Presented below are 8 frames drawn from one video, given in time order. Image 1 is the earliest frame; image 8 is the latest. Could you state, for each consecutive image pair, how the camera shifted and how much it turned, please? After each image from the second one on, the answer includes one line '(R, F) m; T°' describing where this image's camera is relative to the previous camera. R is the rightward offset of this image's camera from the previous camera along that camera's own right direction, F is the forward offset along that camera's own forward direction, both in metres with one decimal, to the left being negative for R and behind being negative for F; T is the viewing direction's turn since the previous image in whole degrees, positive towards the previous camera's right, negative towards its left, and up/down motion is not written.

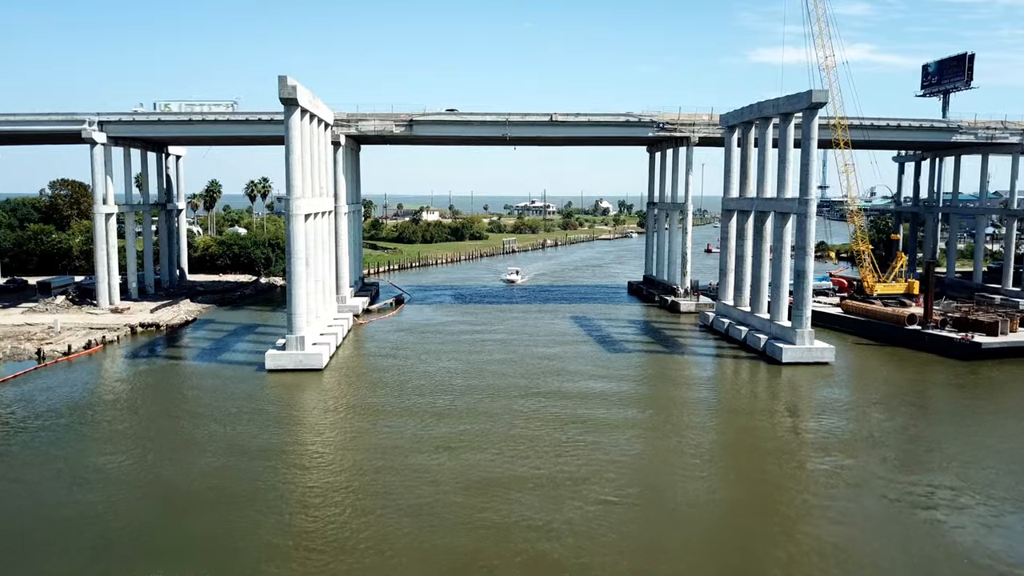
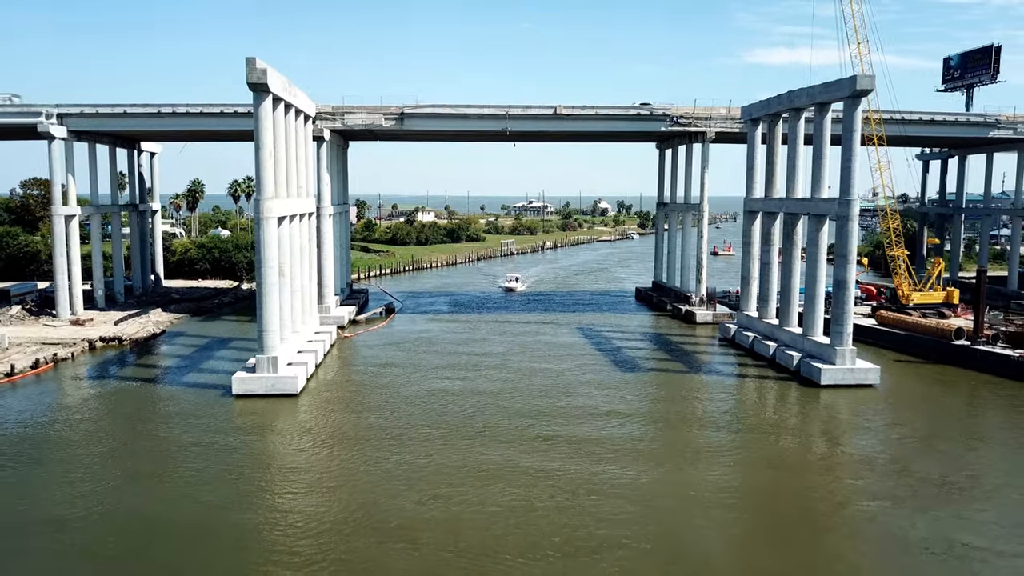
(-0.3, +3.9) m; 0°
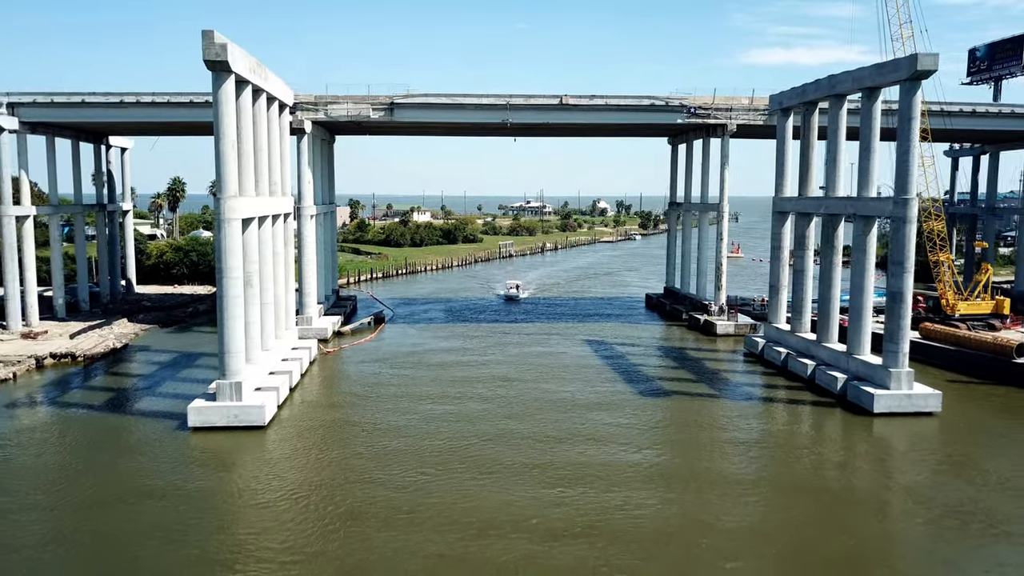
(-0.3, +4.0) m; 0°
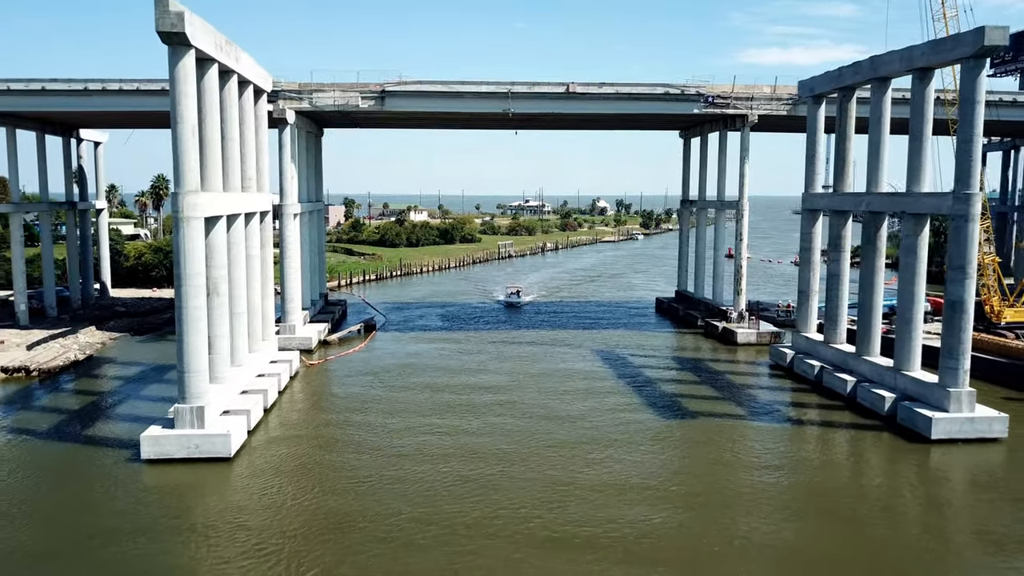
(-0.3, +3.2) m; 0°
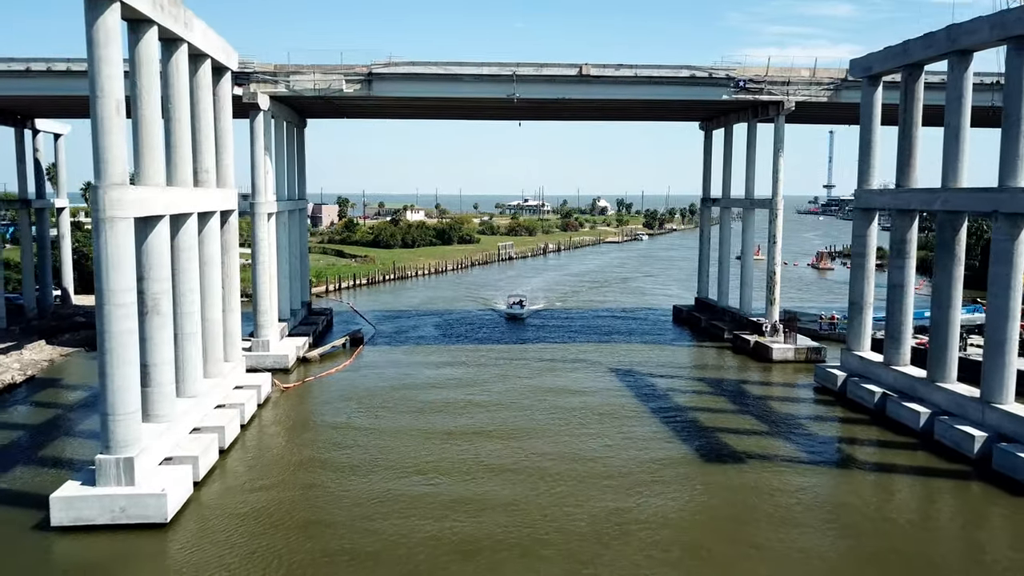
(-0.4, +4.3) m; 0°
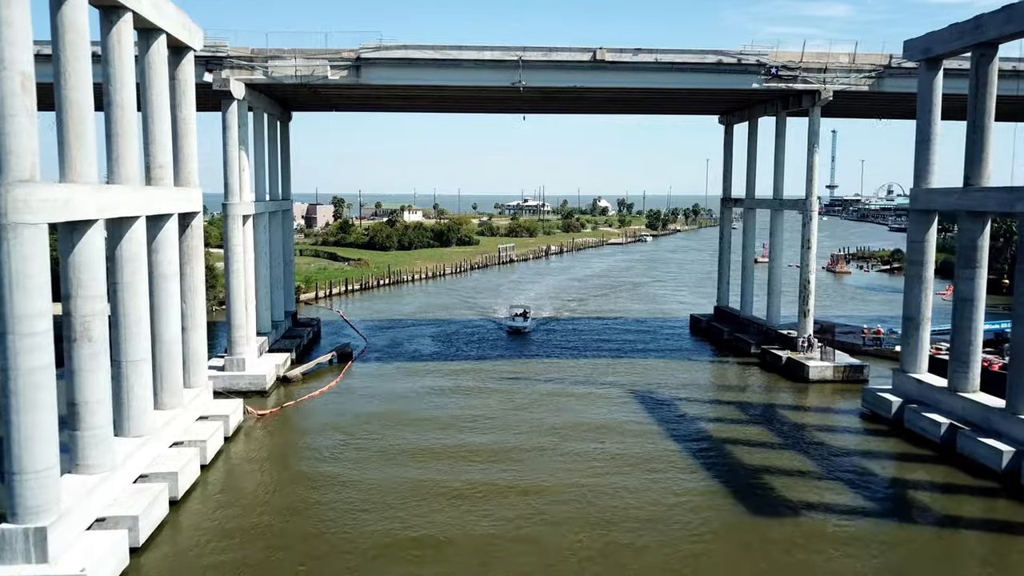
(-0.3, +3.3) m; 0°
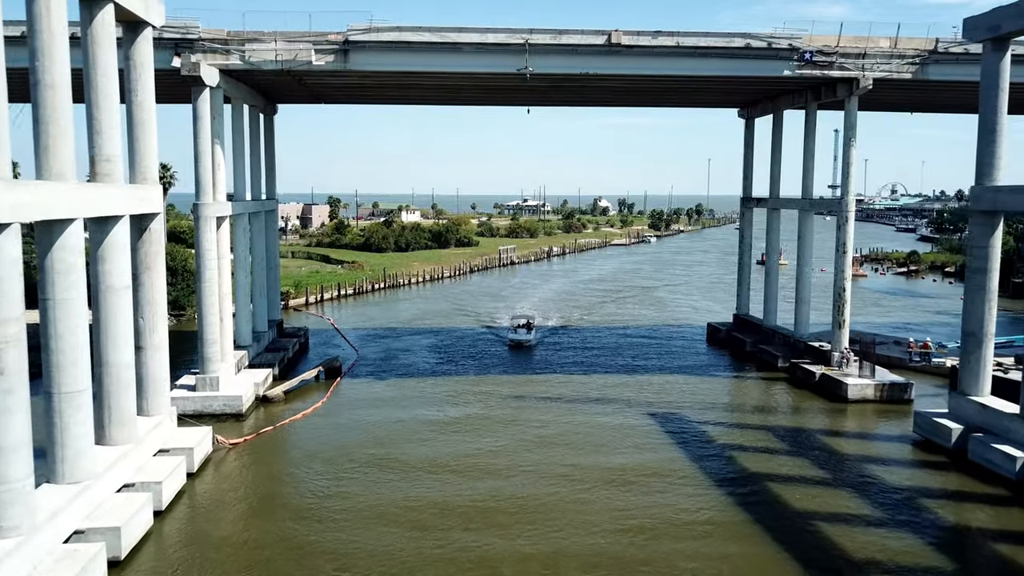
(-0.3, +2.8) m; 0°
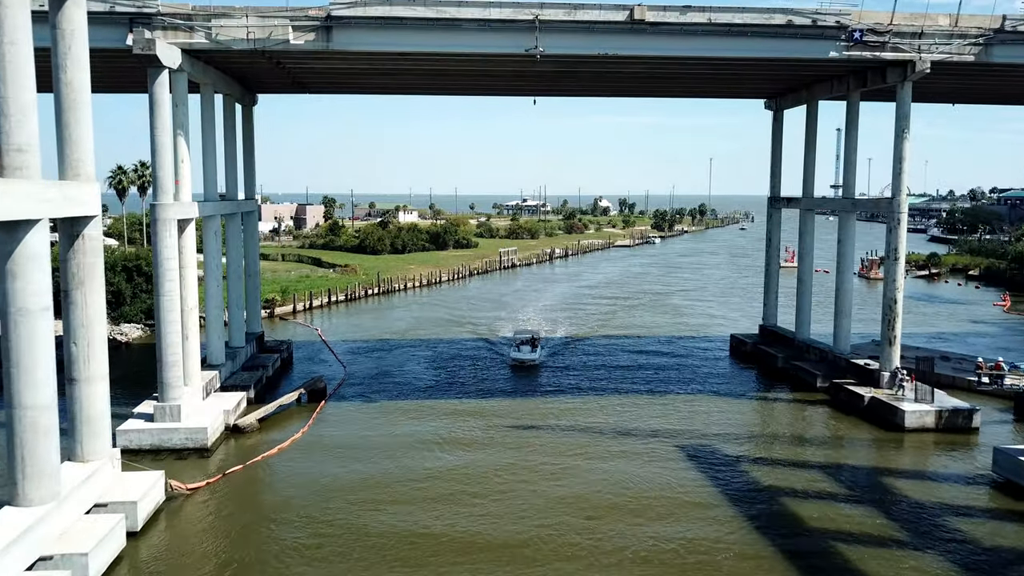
(-0.3, +3.2) m; 0°
